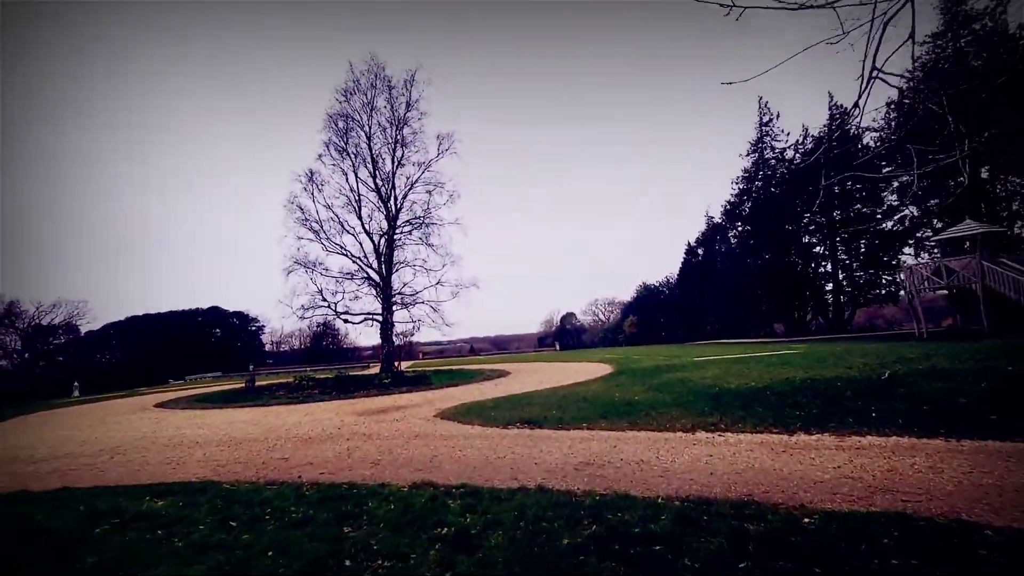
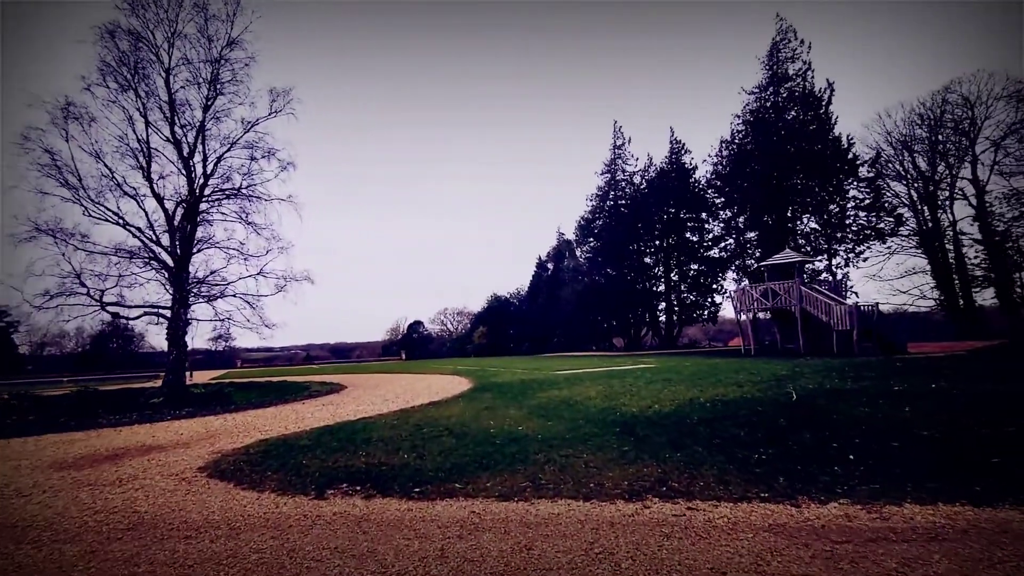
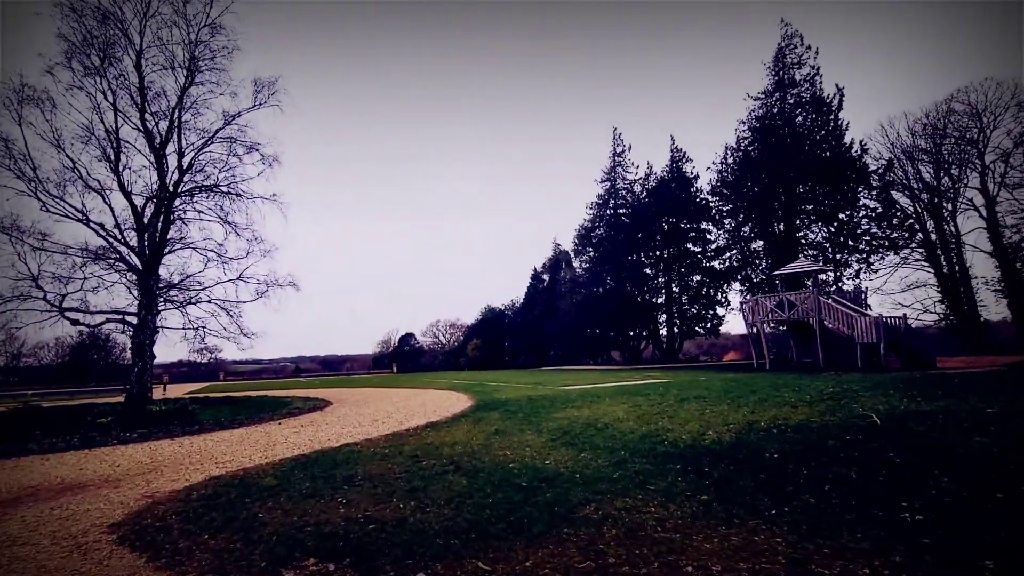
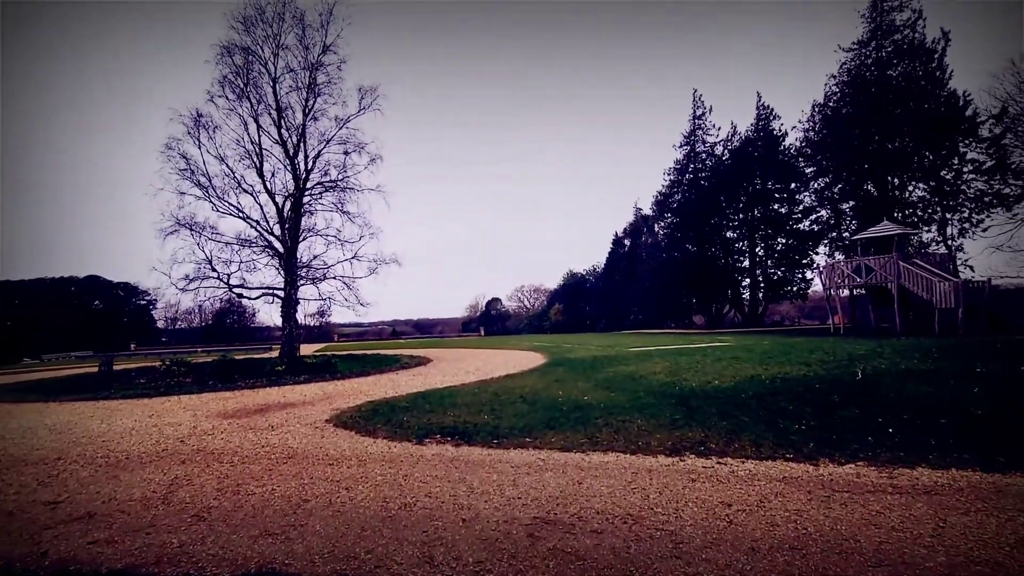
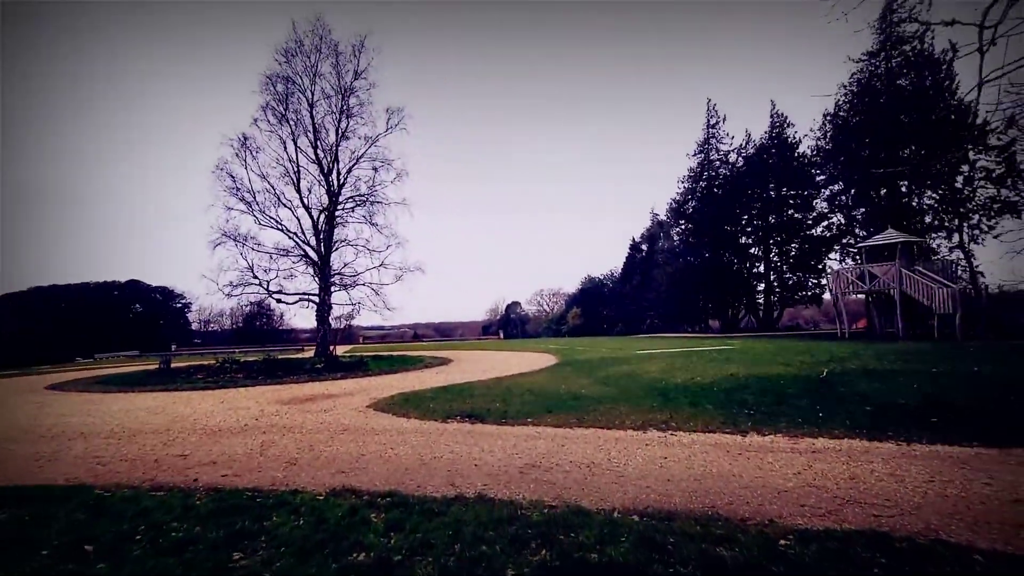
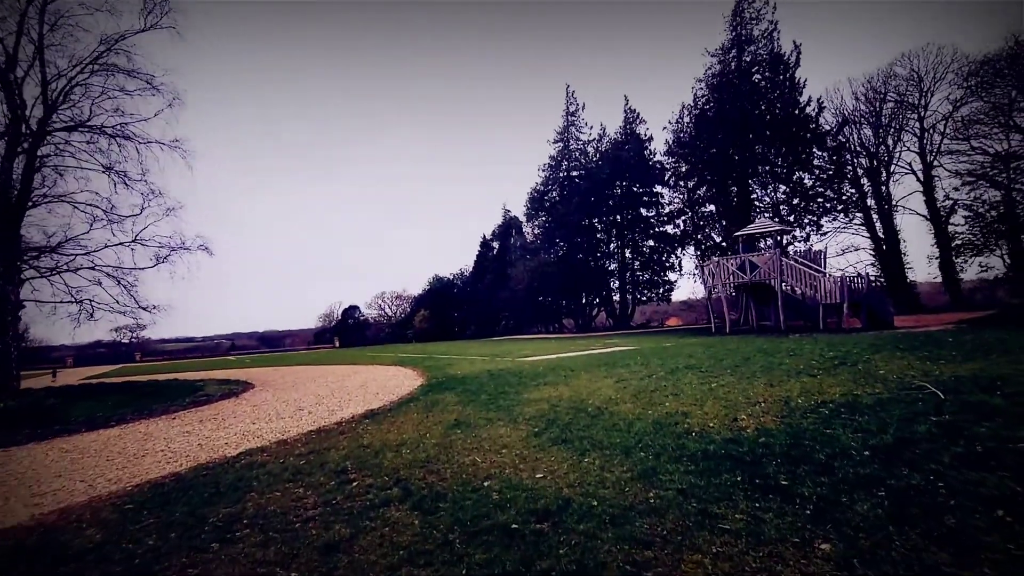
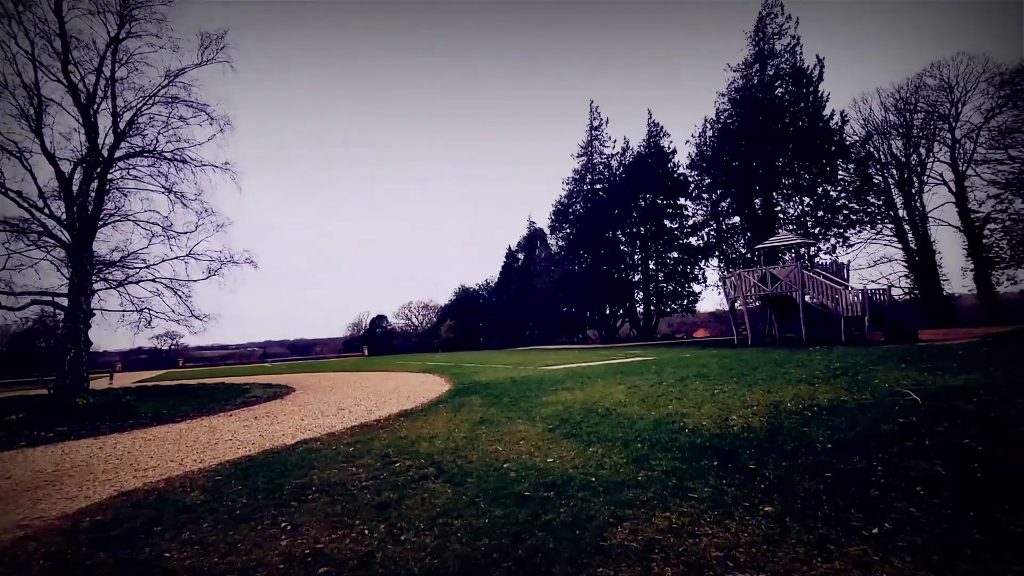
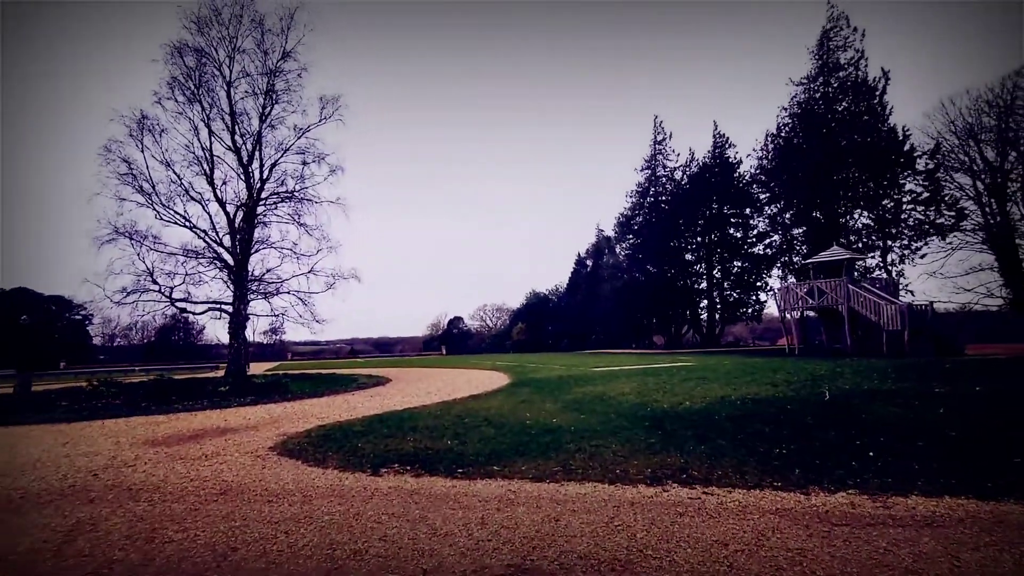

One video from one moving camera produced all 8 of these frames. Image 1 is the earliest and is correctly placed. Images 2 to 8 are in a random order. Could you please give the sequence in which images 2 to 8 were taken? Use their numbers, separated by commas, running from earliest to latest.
5, 4, 8, 2, 3, 7, 6
